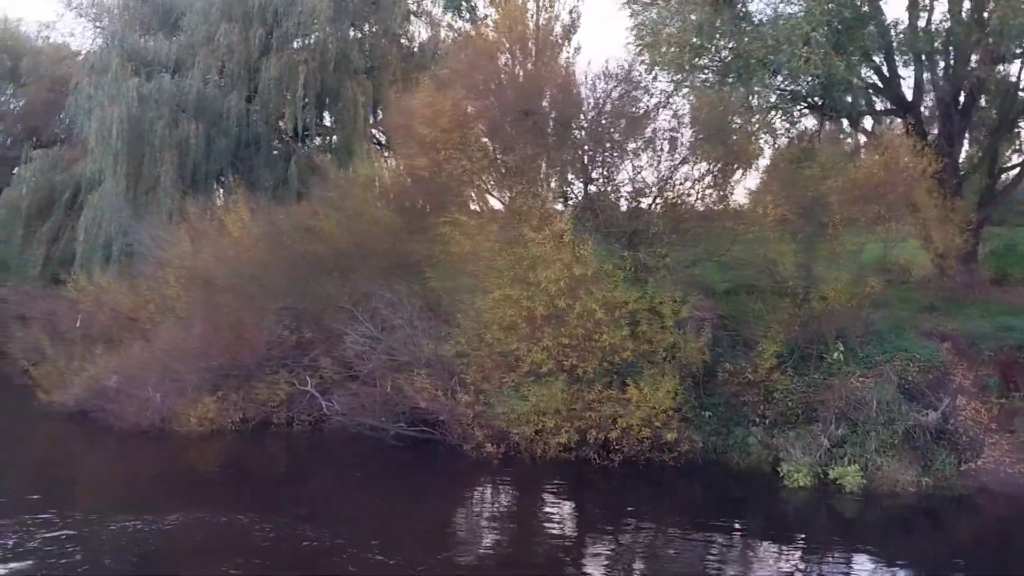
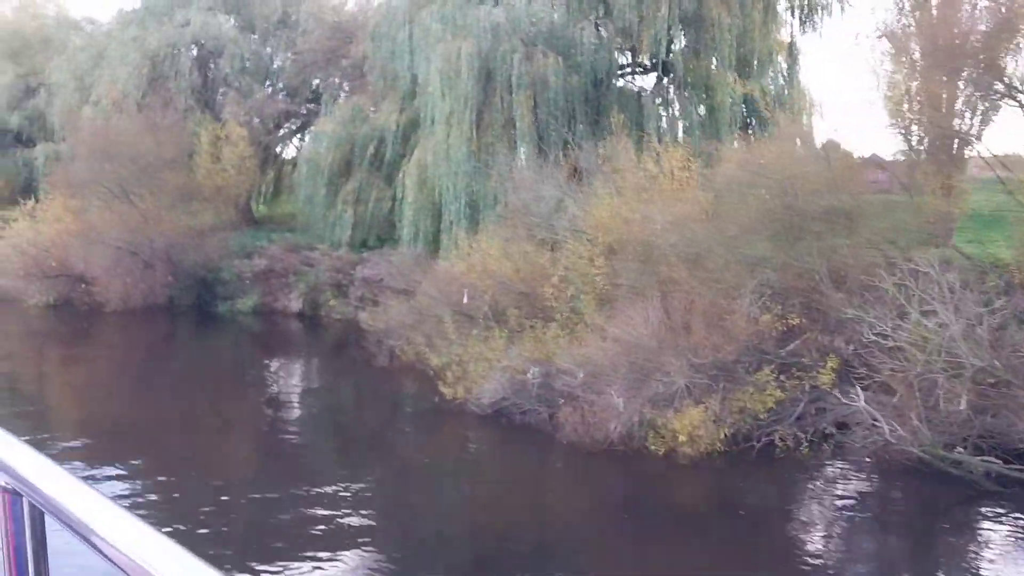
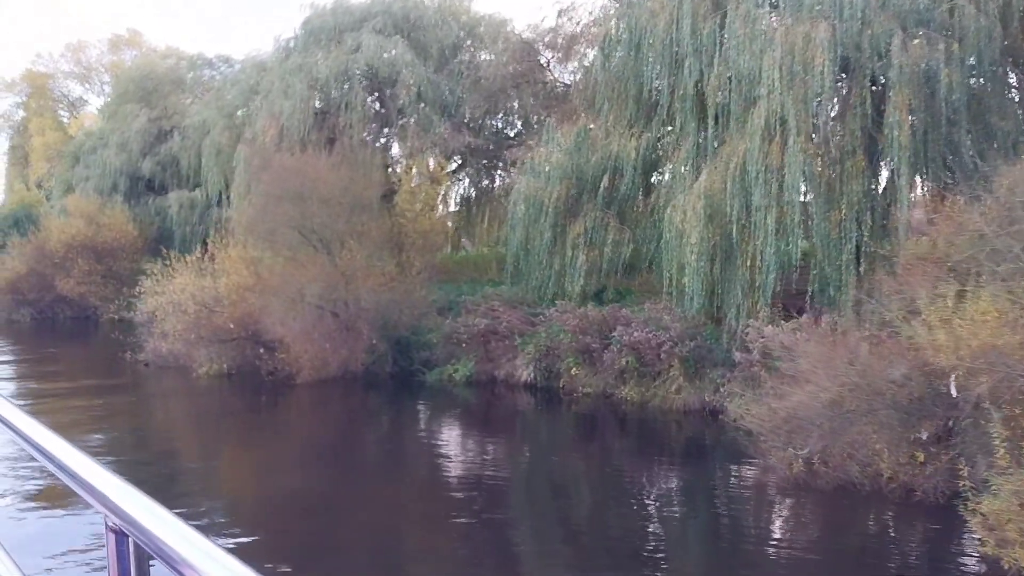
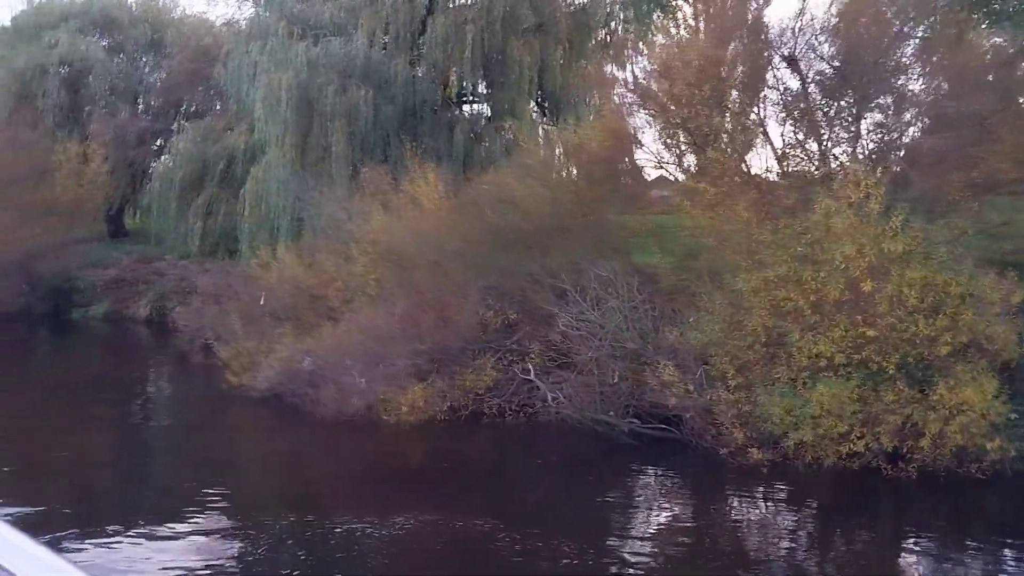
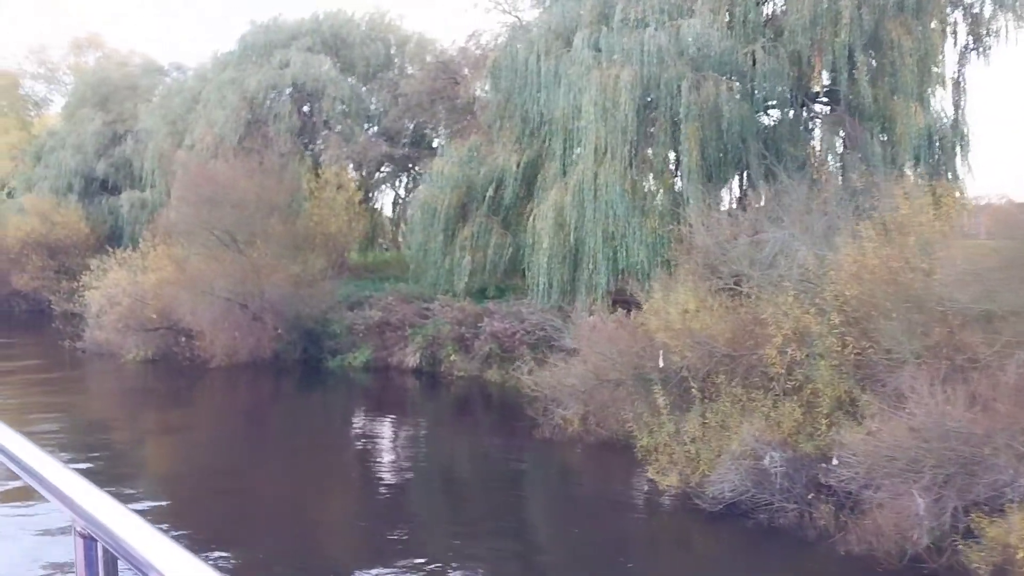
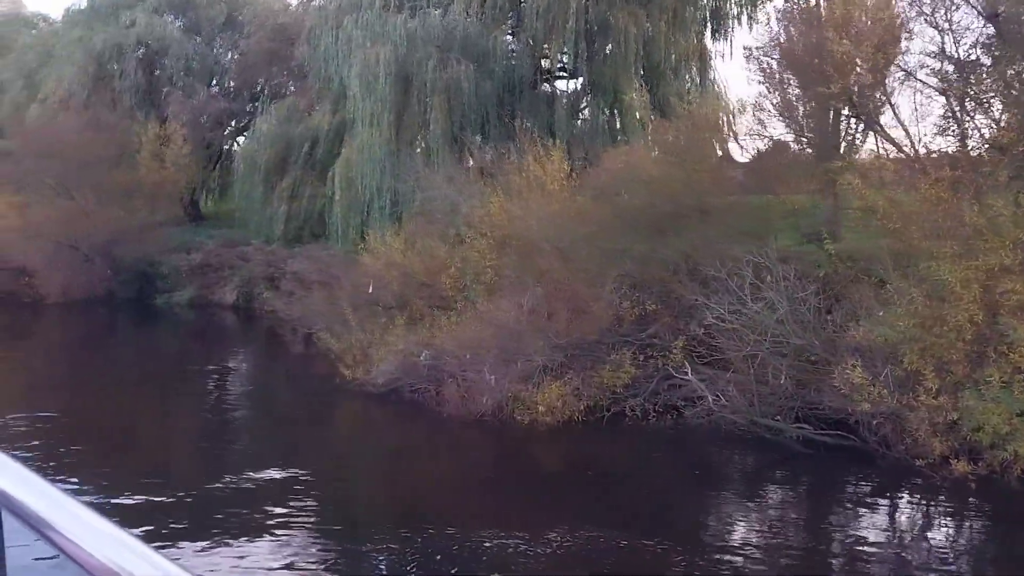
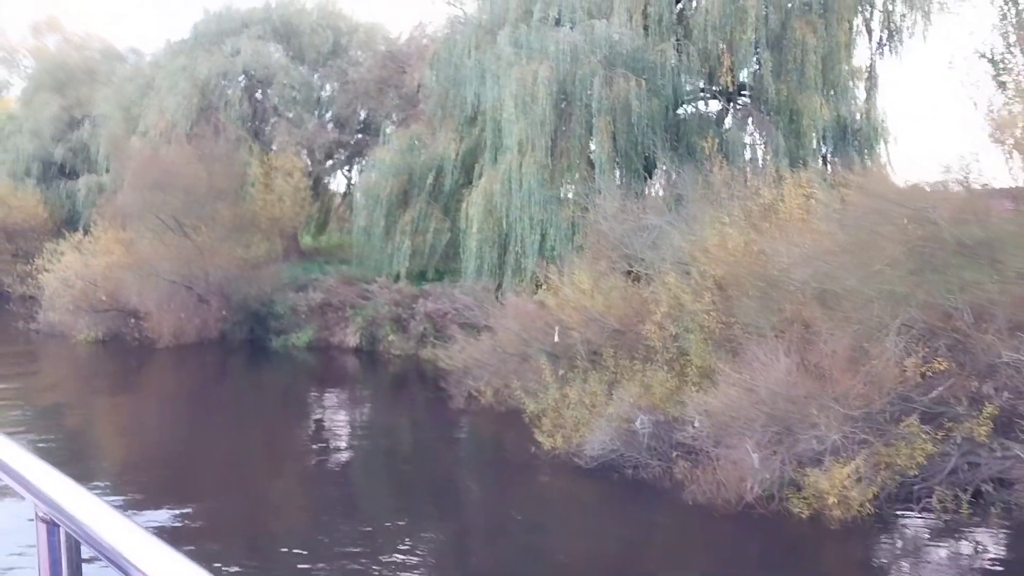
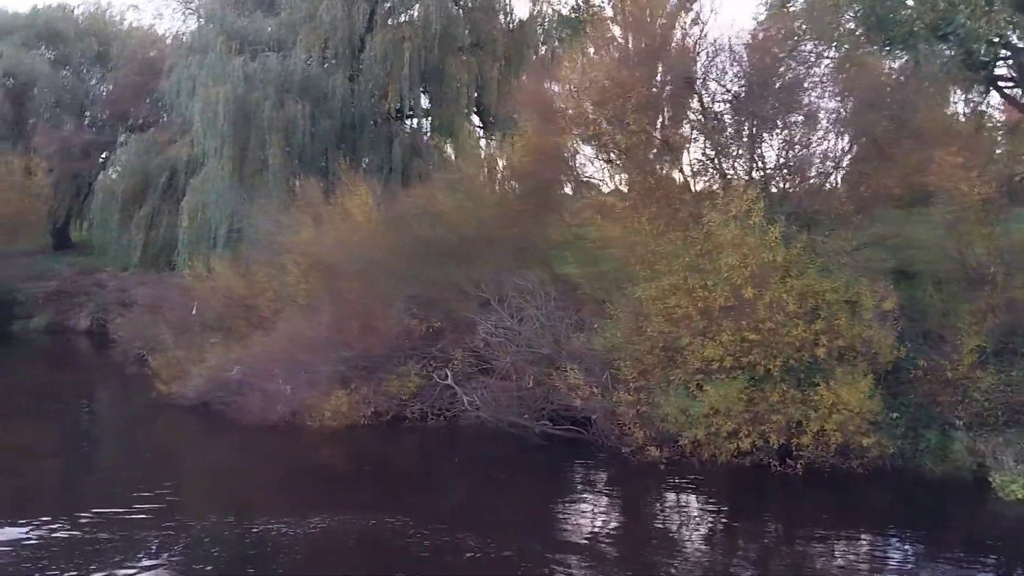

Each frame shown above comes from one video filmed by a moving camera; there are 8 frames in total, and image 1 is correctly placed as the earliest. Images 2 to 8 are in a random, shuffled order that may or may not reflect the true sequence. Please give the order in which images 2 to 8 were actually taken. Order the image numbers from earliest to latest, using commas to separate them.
8, 4, 6, 2, 7, 5, 3
